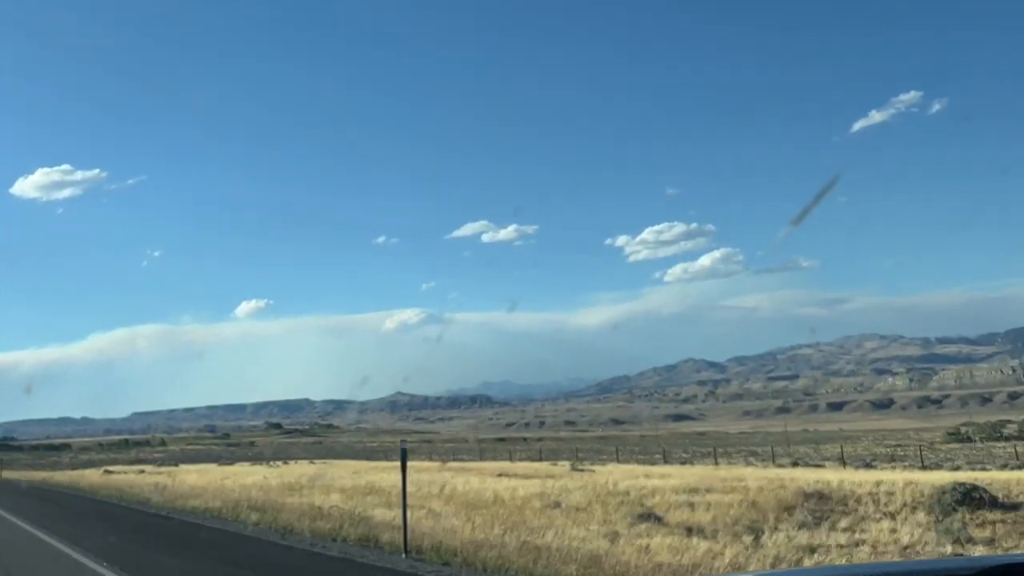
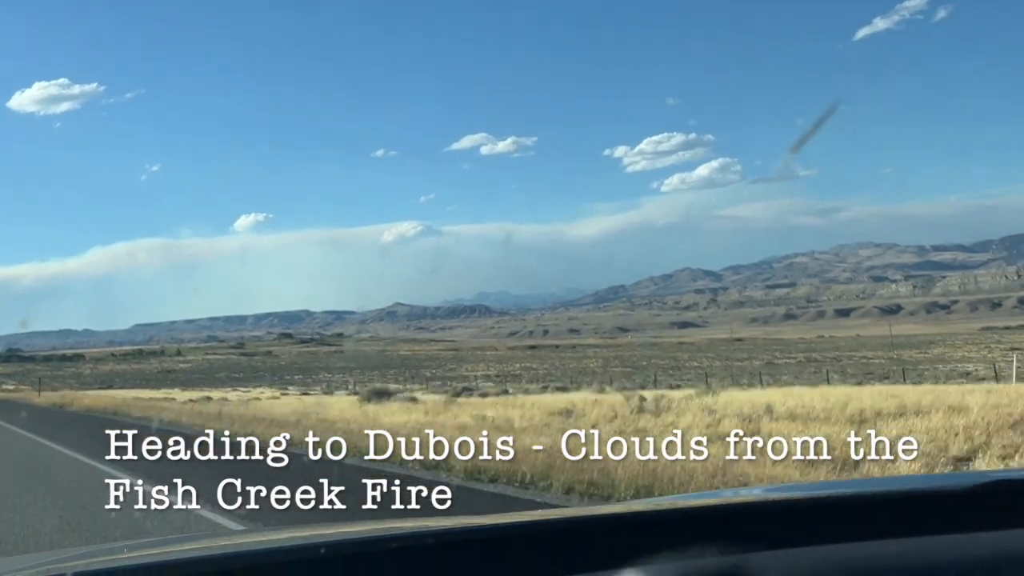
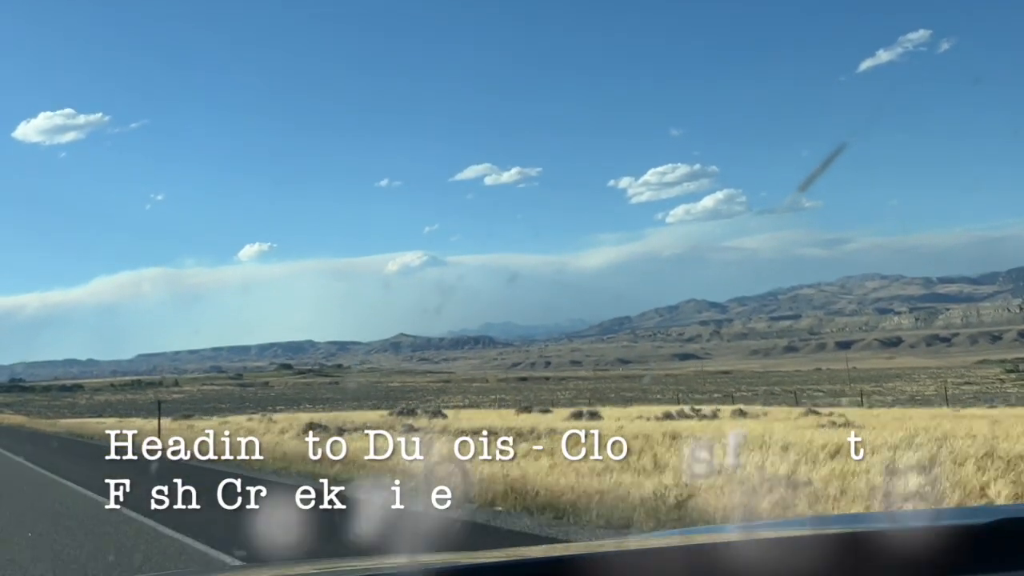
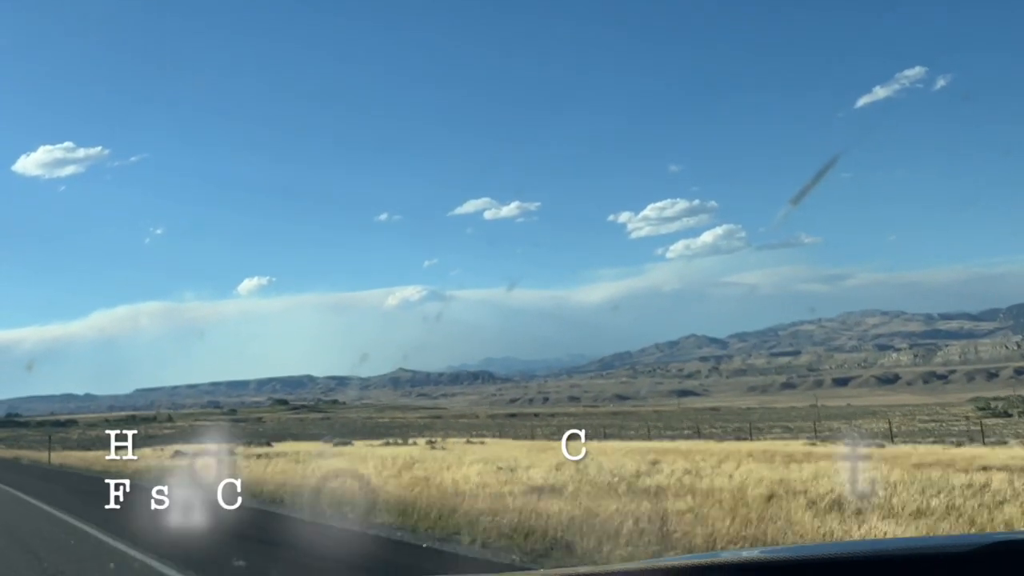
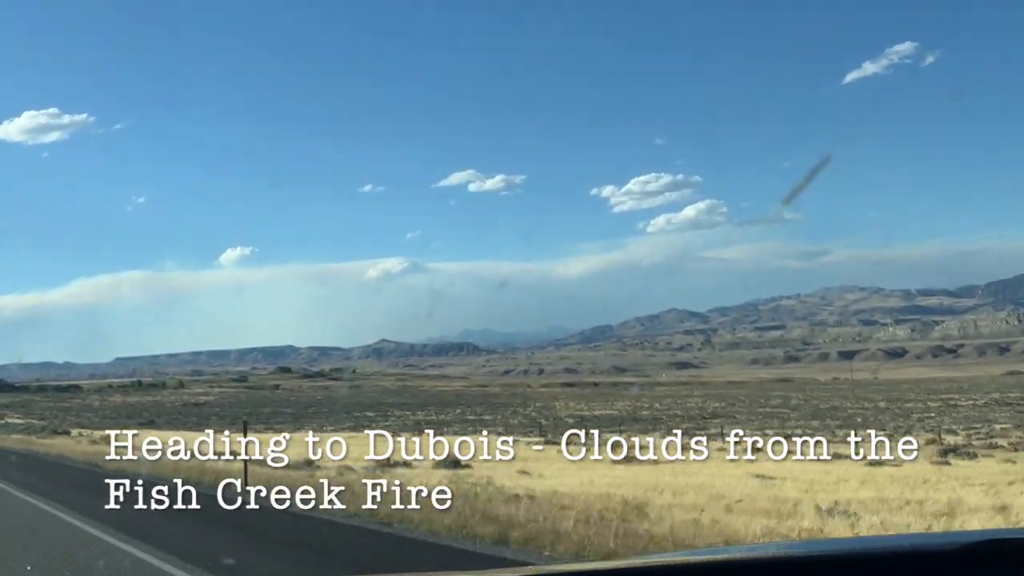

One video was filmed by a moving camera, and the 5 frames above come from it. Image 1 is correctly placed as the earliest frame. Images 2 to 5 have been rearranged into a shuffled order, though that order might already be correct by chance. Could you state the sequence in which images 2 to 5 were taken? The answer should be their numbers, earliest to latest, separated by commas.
4, 3, 2, 5
